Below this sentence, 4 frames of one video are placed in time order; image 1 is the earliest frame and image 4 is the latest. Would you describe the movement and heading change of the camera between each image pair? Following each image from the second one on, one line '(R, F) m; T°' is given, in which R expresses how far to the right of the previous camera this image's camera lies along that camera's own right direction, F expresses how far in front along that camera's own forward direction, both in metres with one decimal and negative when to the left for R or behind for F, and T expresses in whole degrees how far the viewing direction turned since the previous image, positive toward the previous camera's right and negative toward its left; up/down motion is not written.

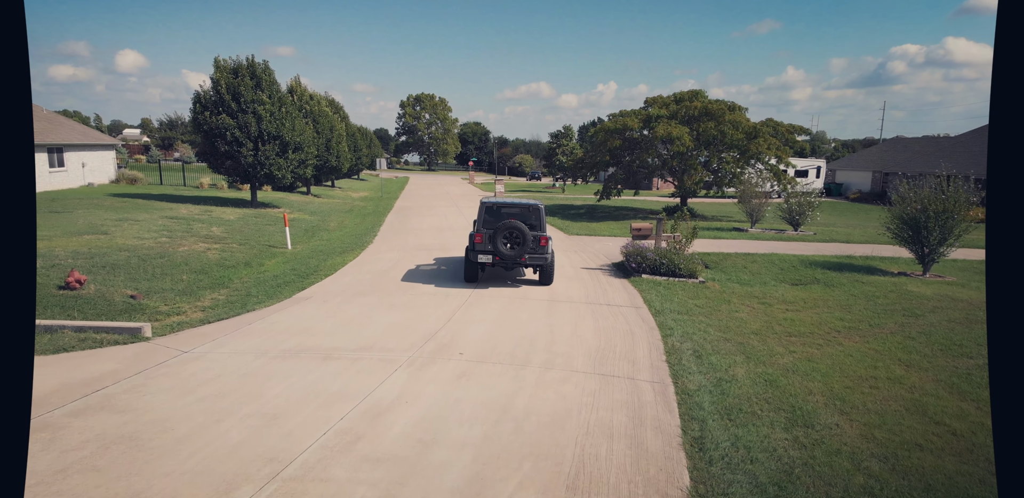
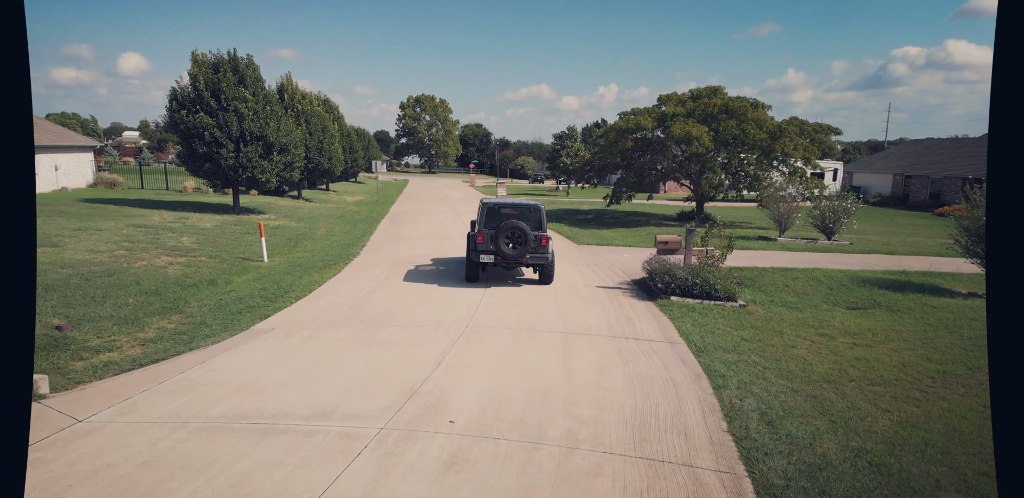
(-0.1, +1.8) m; 0°
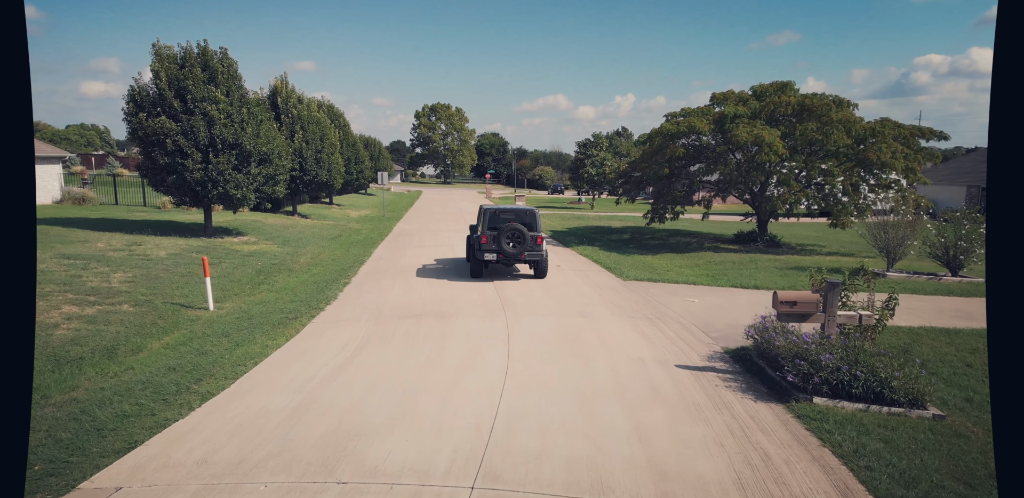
(-0.3, +3.9) m; -2°
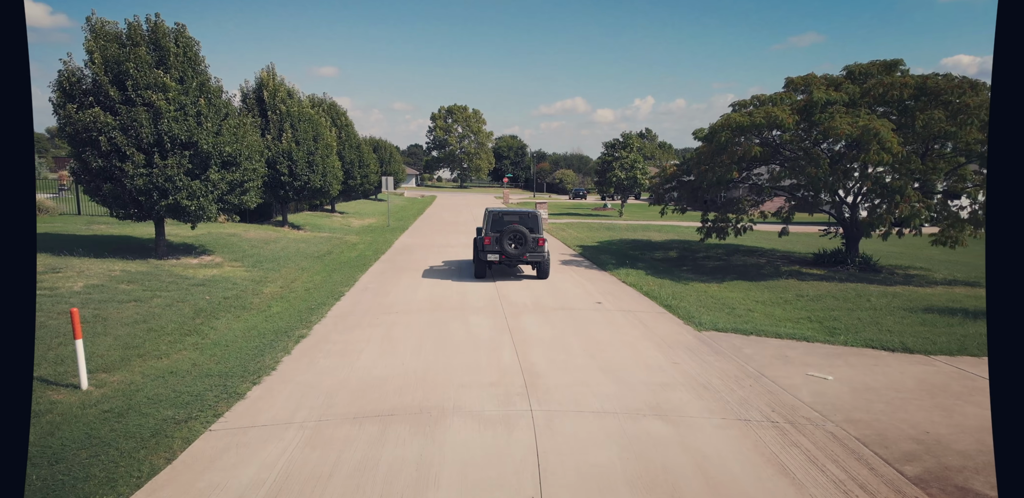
(-0.2, +3.9) m; -2°
